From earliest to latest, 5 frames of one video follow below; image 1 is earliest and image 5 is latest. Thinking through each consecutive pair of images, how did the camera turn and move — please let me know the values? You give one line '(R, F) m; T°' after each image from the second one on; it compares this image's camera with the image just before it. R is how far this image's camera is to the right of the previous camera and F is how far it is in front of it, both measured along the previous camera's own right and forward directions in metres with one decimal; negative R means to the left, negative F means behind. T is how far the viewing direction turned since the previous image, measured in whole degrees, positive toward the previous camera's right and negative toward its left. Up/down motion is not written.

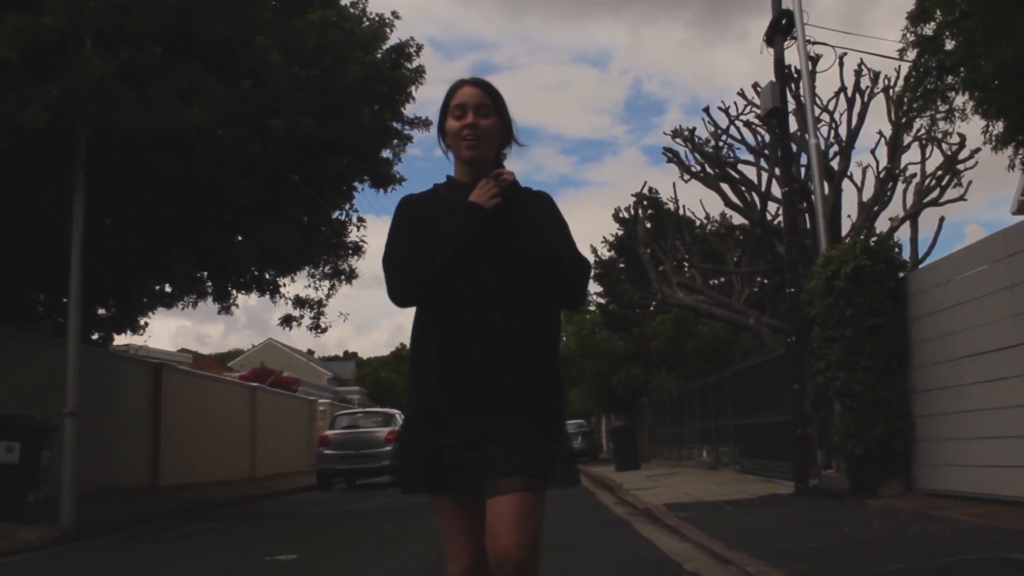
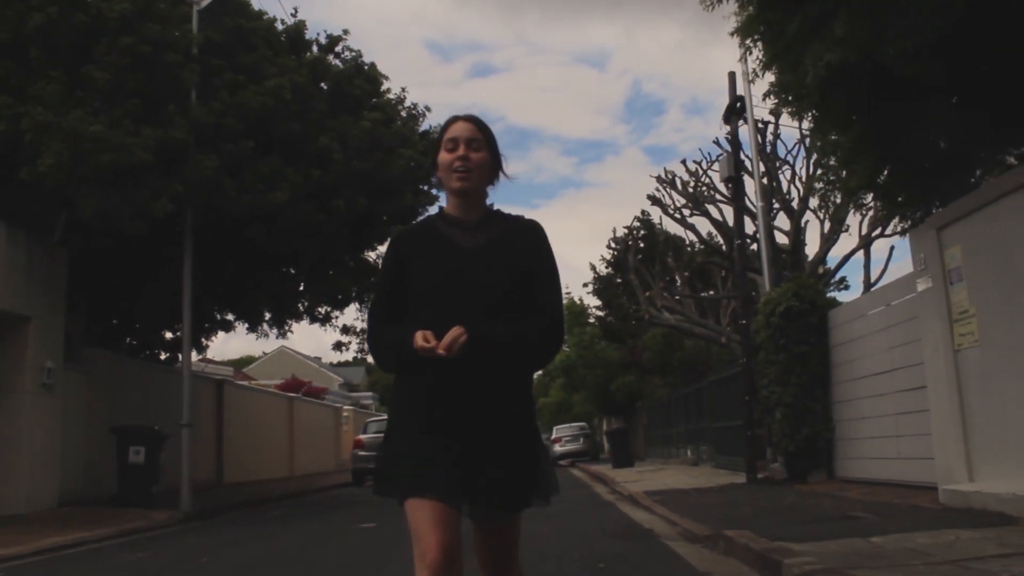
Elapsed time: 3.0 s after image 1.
(-0.1, -3.4) m; 0°
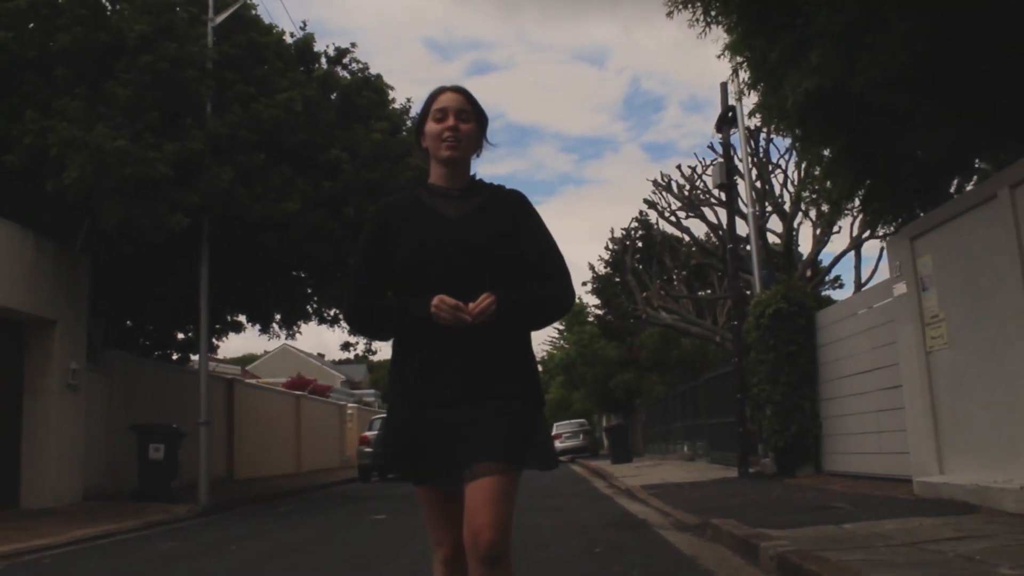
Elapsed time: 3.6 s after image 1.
(0.0, -0.7) m; 0°
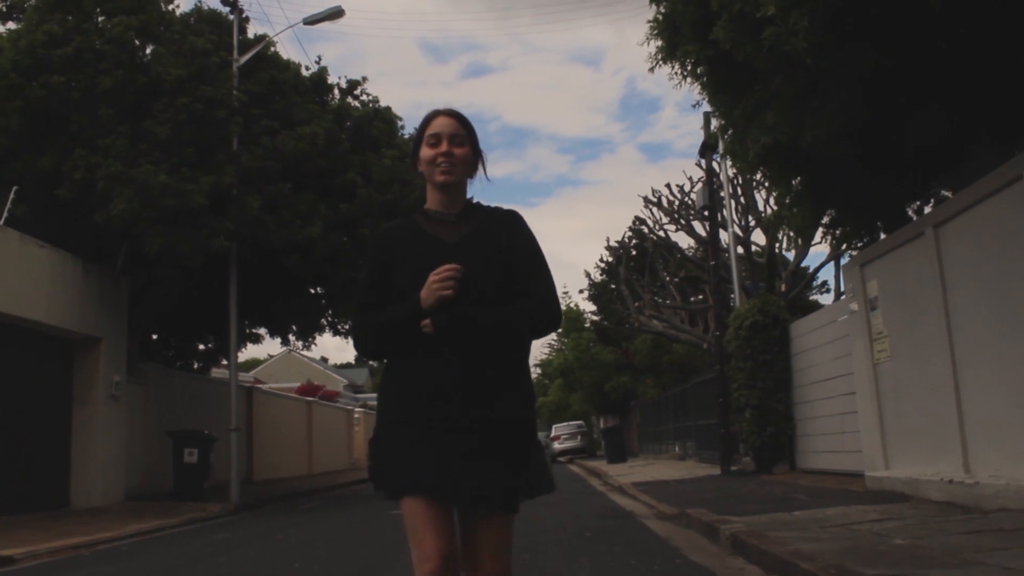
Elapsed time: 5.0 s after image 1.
(0.0, -1.5) m; 0°
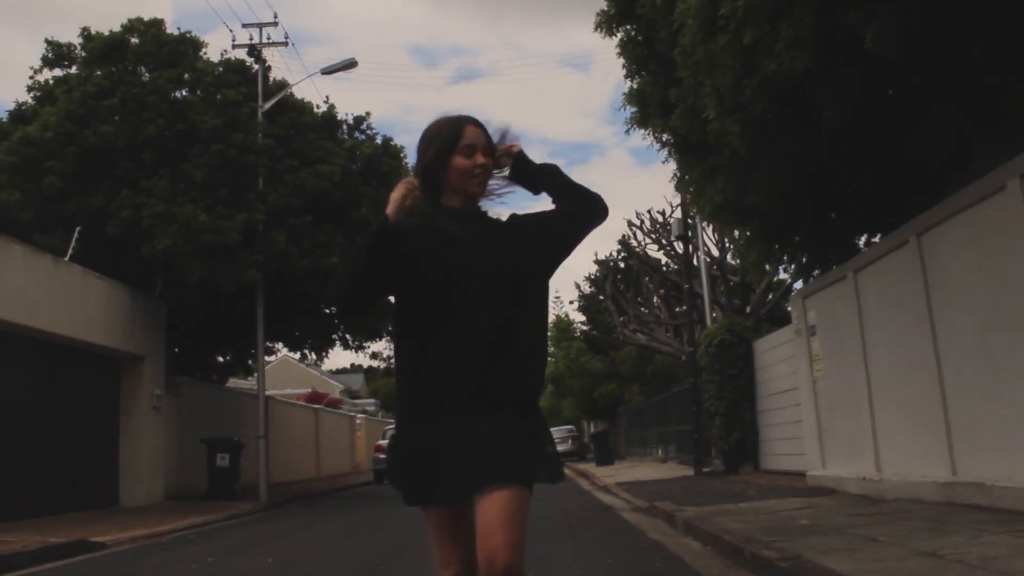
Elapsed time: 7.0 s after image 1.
(-0.1, -2.2) m; 0°
